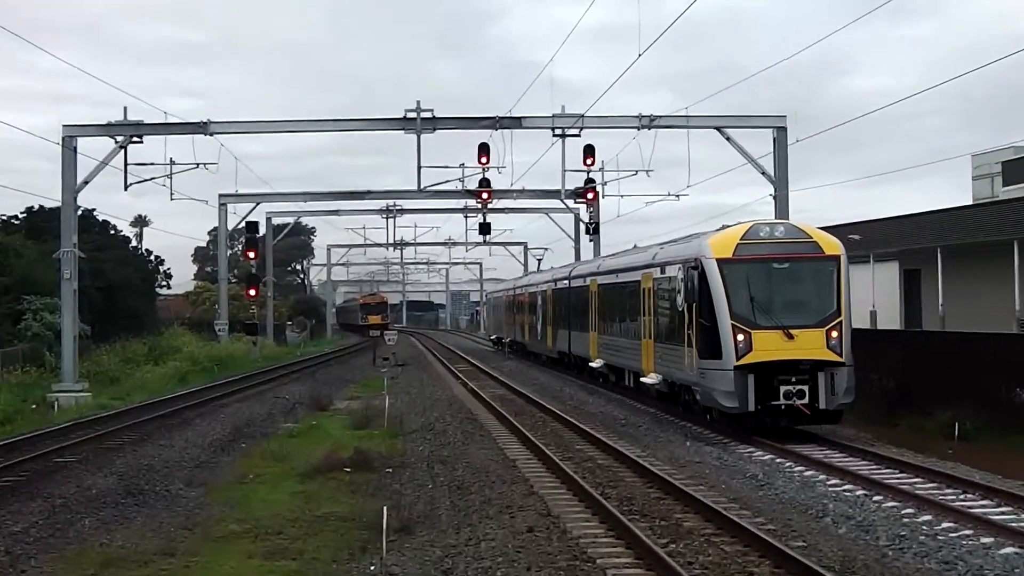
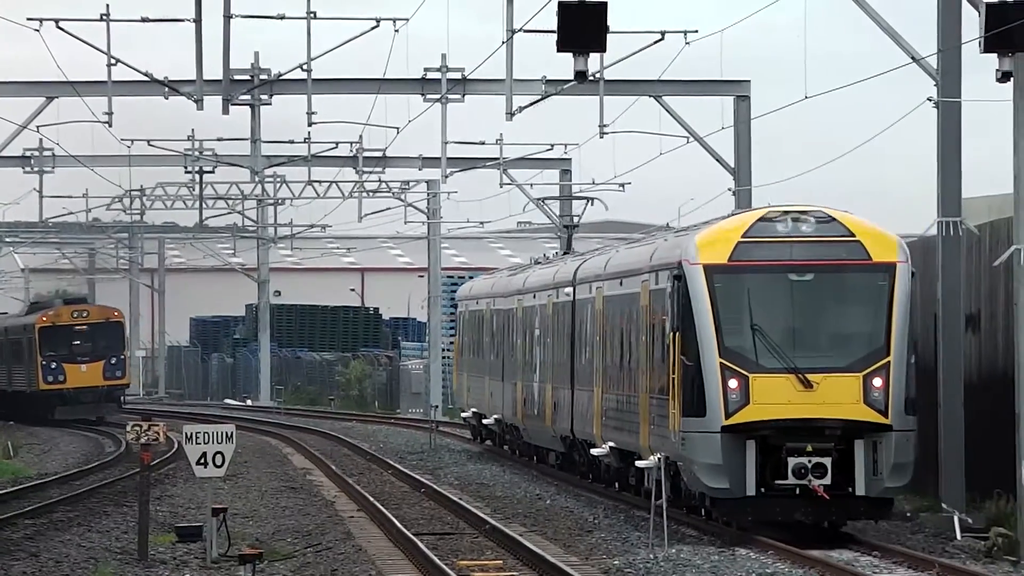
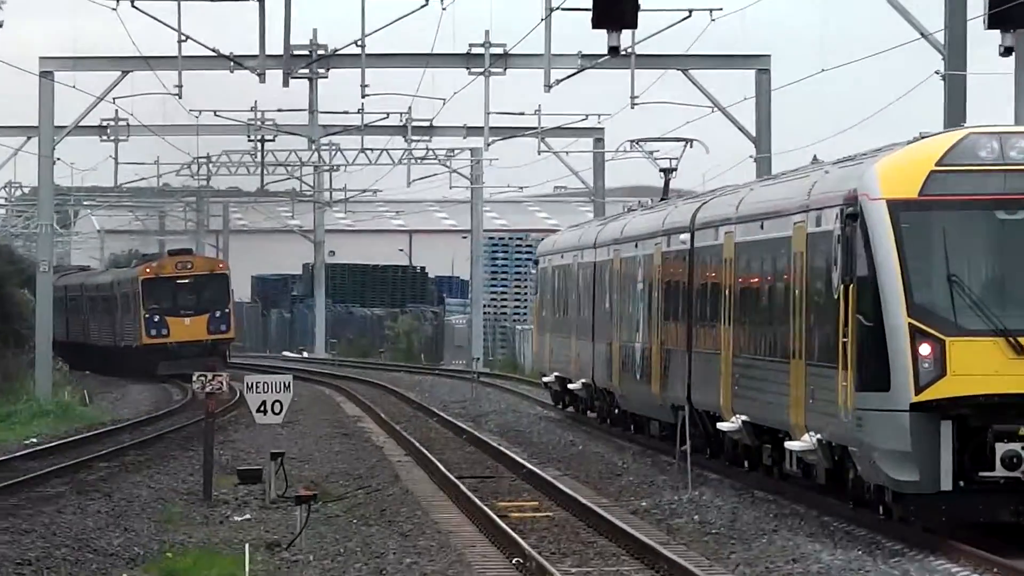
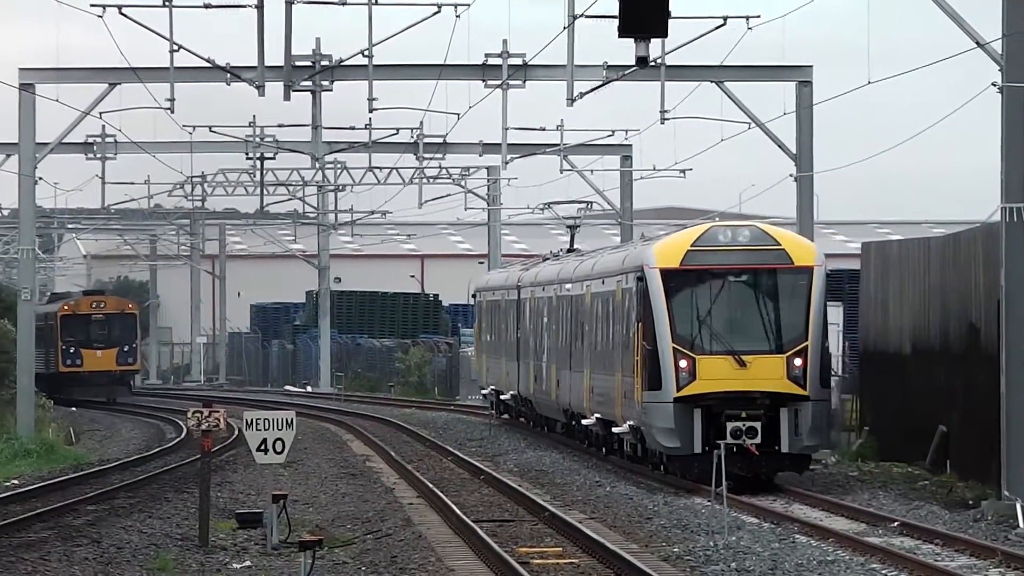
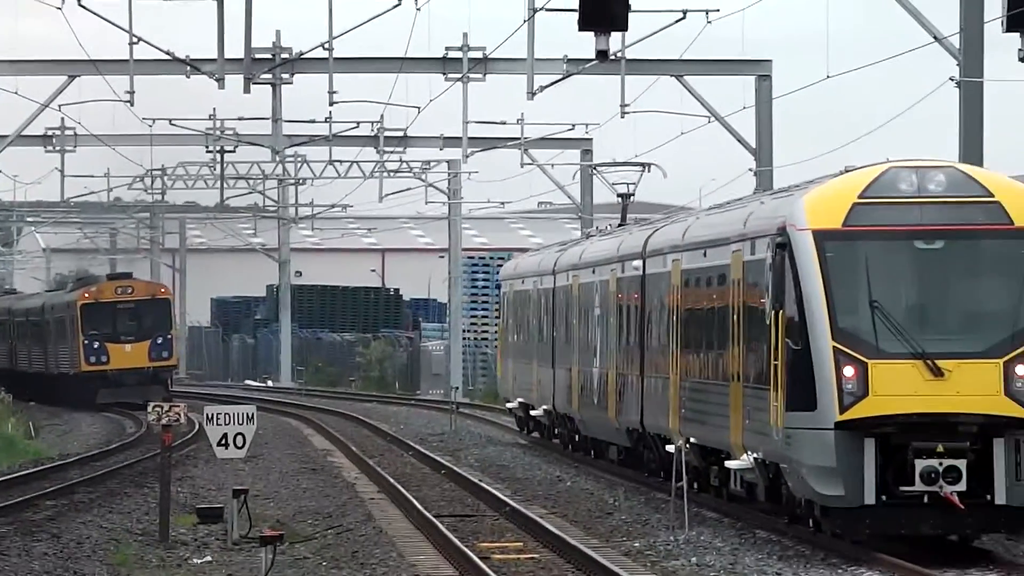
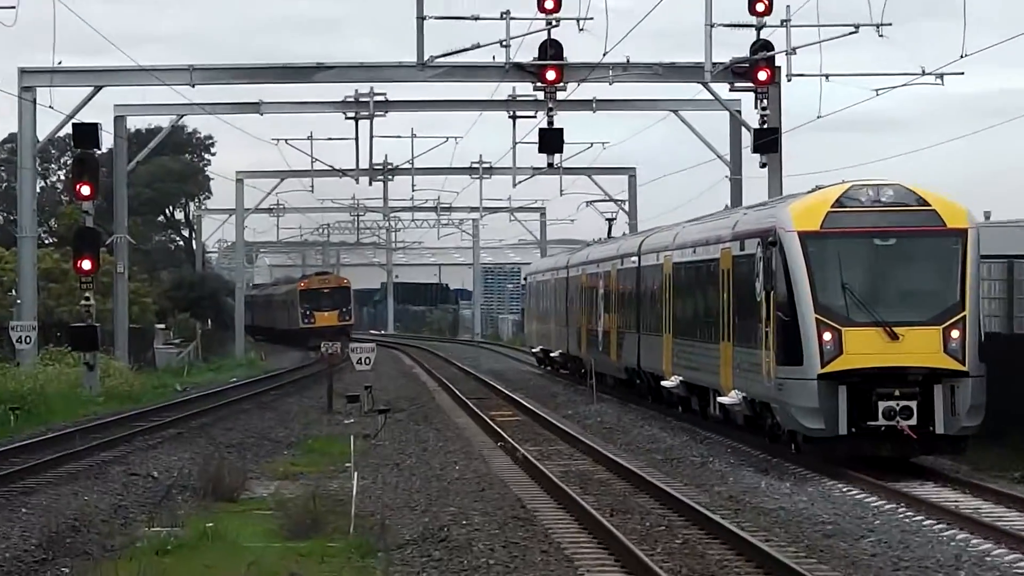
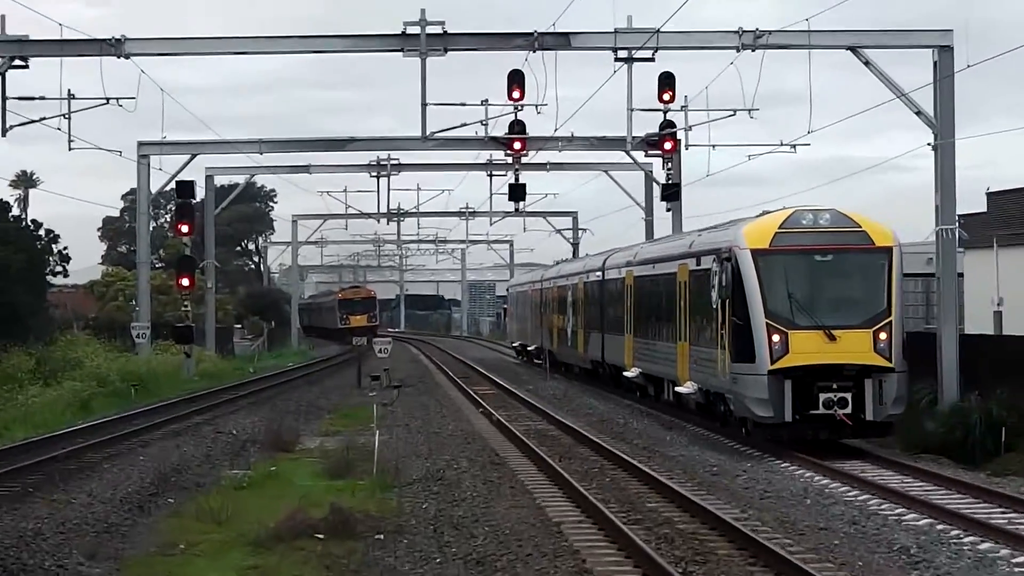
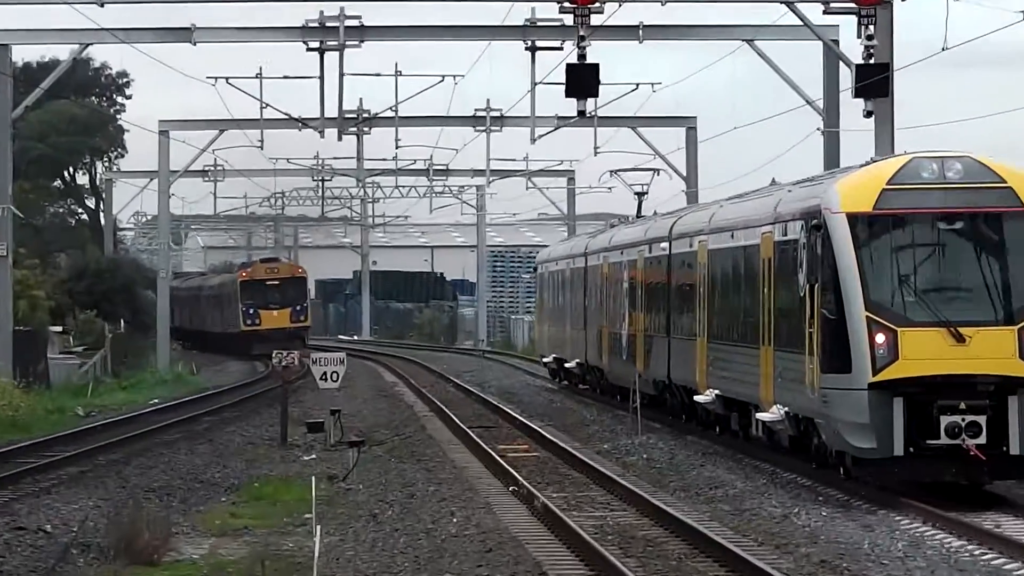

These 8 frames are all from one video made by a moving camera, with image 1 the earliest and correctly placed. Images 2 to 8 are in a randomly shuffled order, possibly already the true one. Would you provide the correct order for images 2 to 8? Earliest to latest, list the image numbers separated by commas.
7, 6, 8, 3, 5, 2, 4
